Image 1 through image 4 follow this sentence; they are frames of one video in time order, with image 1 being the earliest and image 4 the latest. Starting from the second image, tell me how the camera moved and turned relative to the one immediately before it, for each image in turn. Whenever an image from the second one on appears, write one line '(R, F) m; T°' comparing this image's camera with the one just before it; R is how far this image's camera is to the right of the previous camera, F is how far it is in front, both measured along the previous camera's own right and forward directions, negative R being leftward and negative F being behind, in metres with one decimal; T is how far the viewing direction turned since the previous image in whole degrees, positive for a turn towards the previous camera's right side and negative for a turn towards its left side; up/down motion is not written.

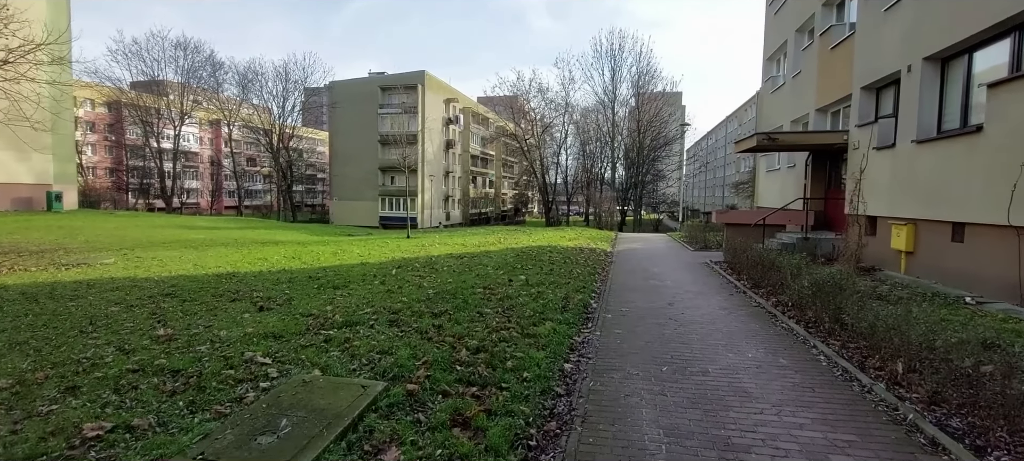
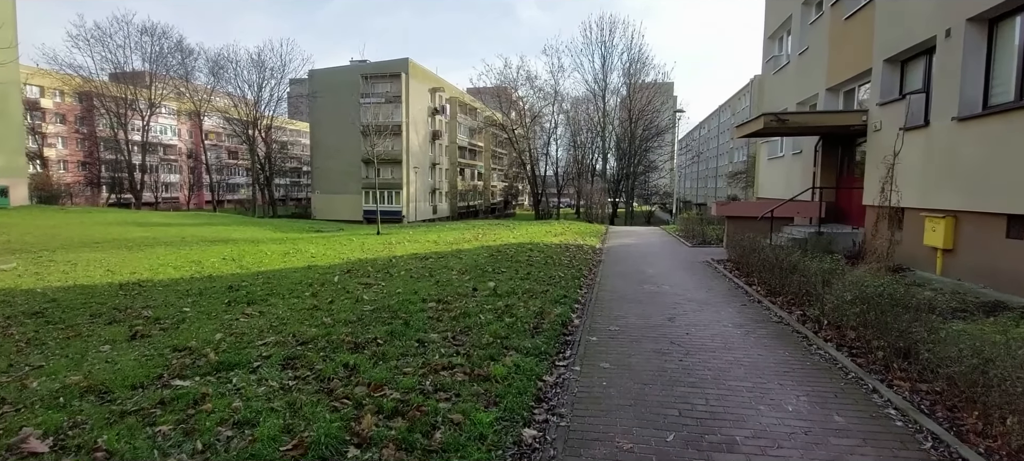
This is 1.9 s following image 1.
(+0.4, +1.7) m; +1°
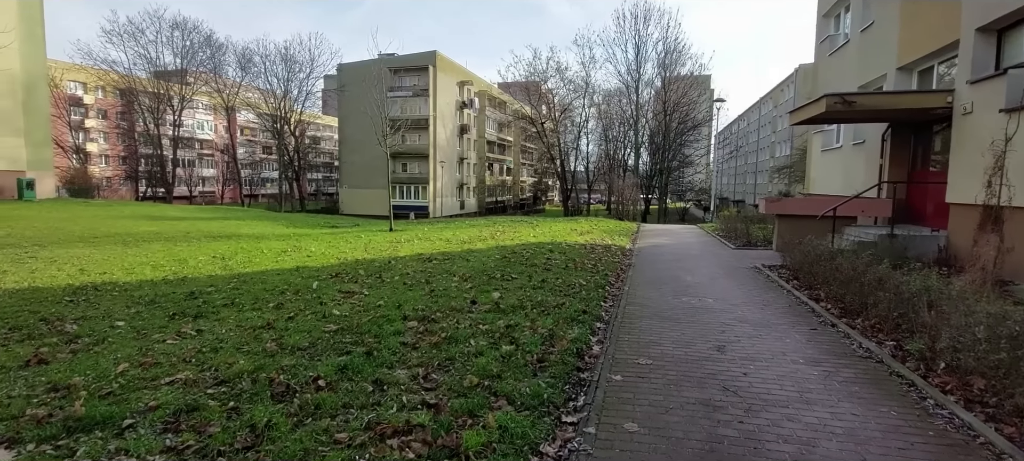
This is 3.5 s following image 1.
(+0.3, +1.4) m; -4°
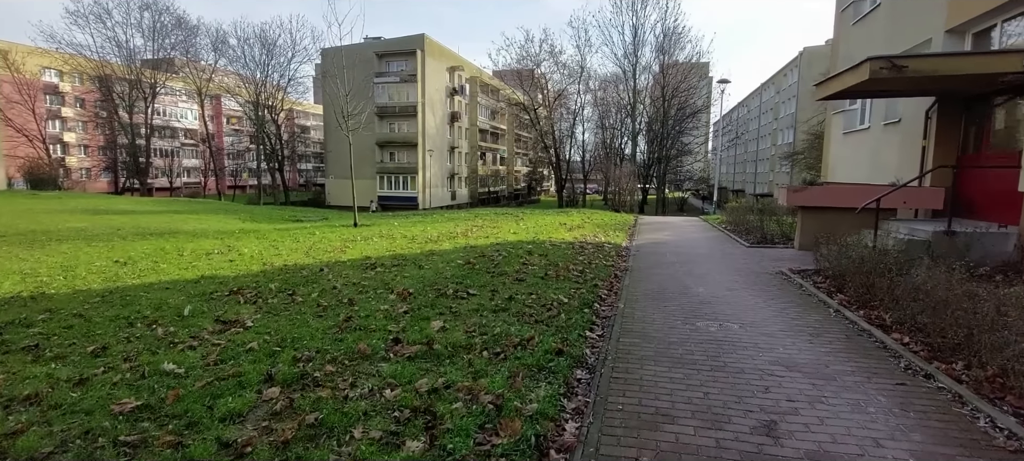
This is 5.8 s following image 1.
(+0.5, +2.0) m; 0°
